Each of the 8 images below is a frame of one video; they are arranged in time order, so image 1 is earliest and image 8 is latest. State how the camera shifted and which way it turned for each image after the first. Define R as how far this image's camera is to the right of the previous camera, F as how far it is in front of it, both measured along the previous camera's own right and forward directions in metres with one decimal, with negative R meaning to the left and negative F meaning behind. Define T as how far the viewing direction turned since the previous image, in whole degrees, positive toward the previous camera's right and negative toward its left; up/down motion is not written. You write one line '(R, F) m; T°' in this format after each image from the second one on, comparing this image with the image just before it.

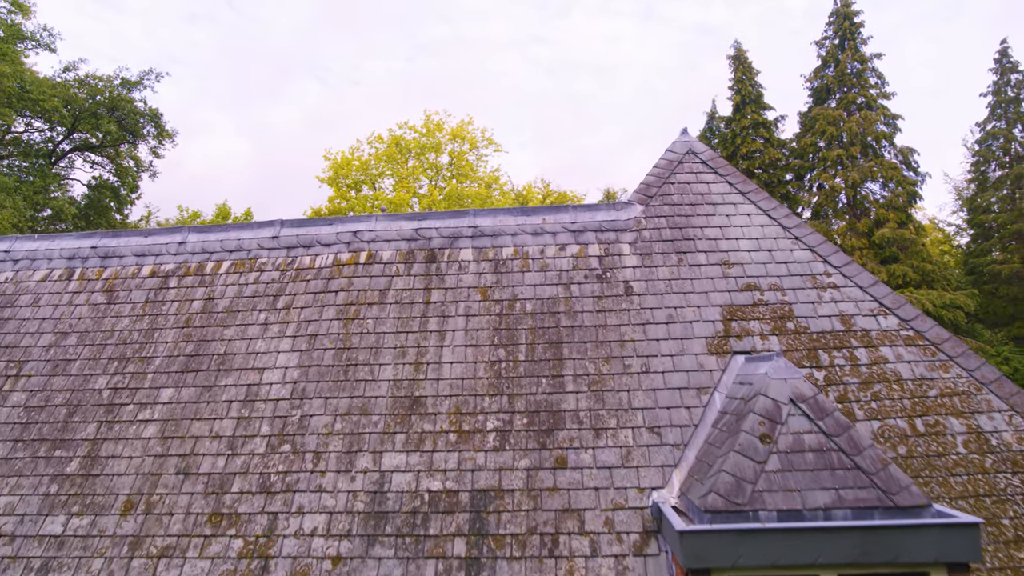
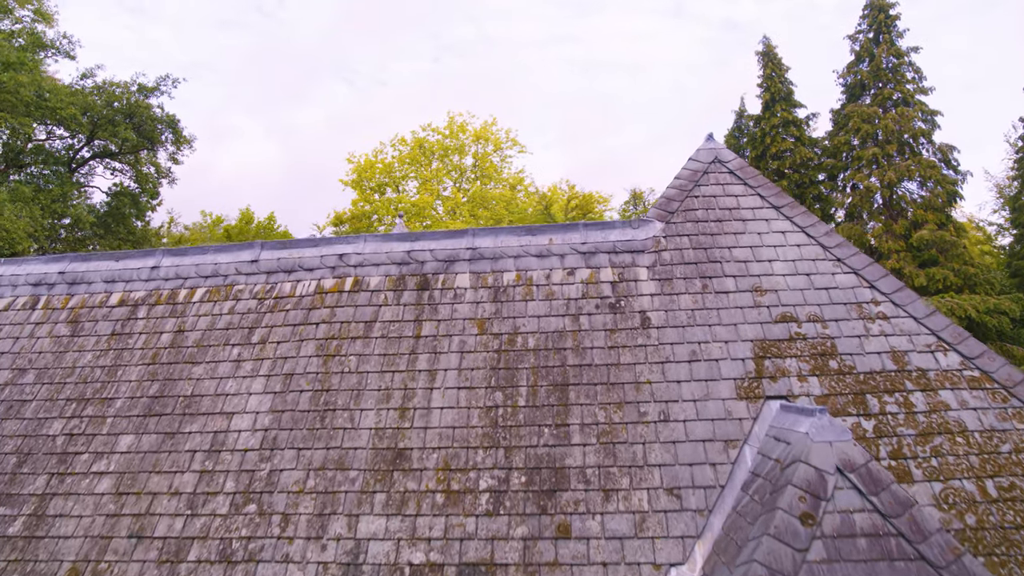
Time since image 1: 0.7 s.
(+0.2, +0.7) m; -2°
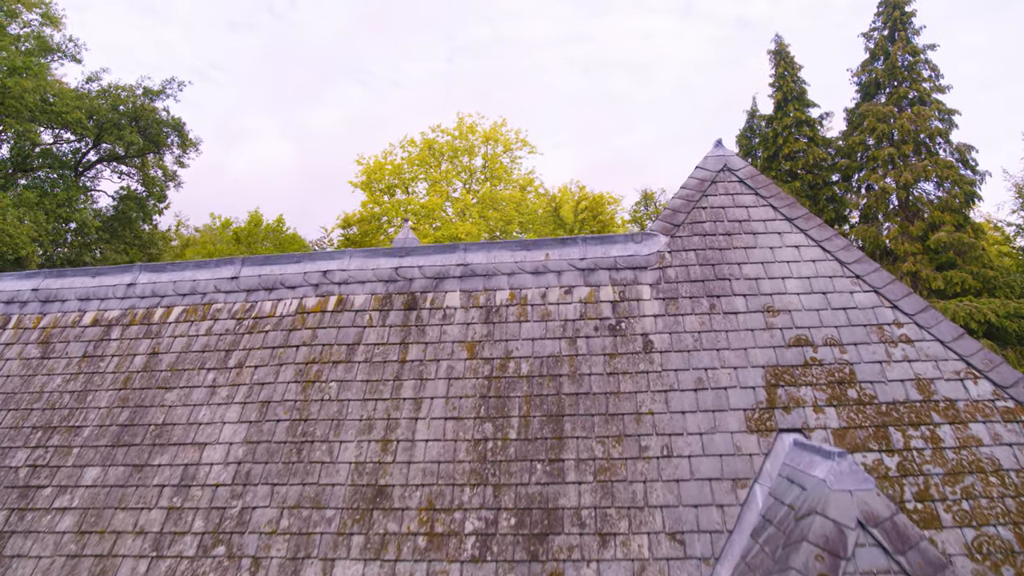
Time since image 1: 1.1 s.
(+0.1, +0.4) m; -1°
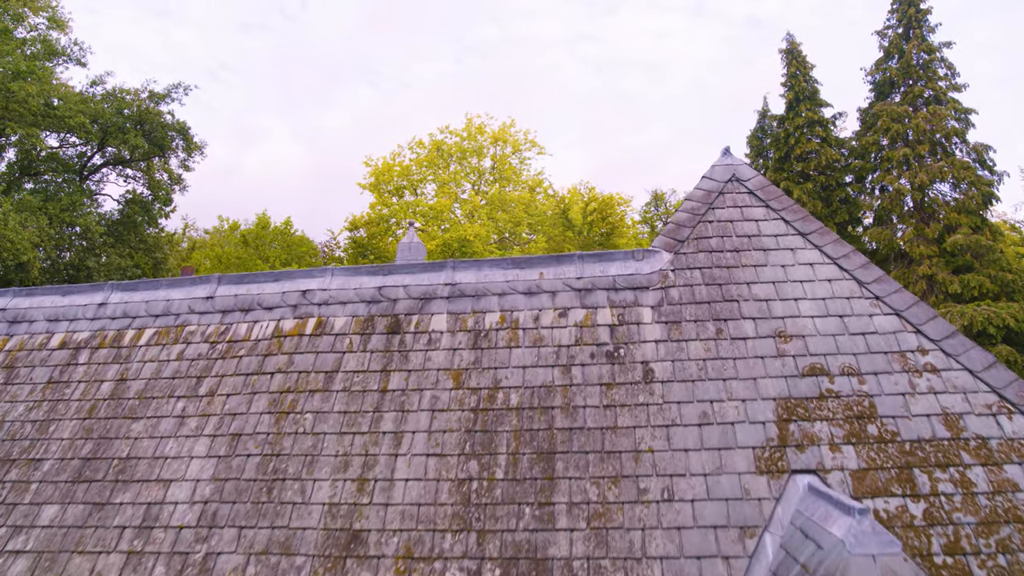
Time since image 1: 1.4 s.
(+0.1, +0.4) m; -1°
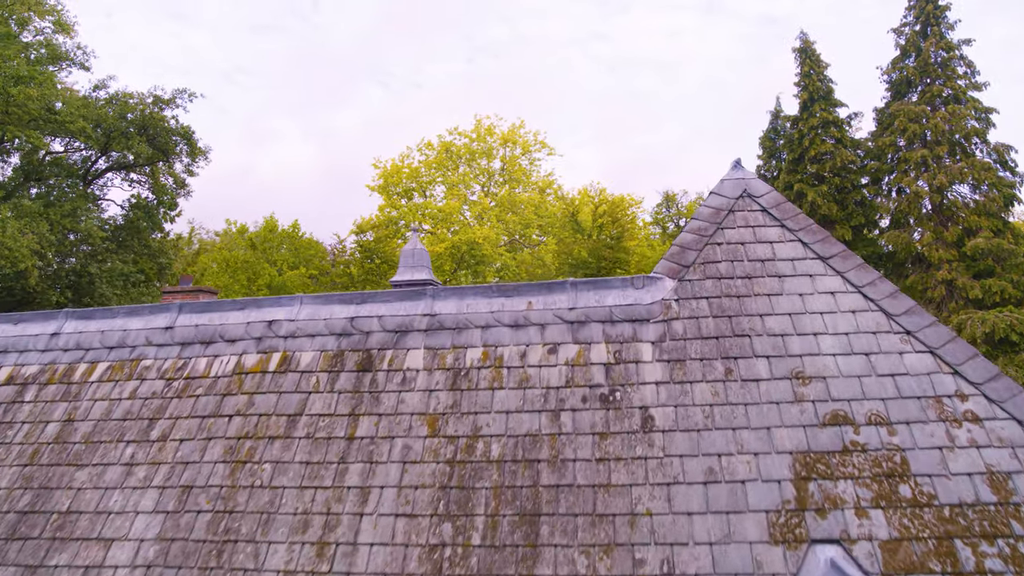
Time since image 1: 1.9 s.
(+0.2, +0.5) m; -1°
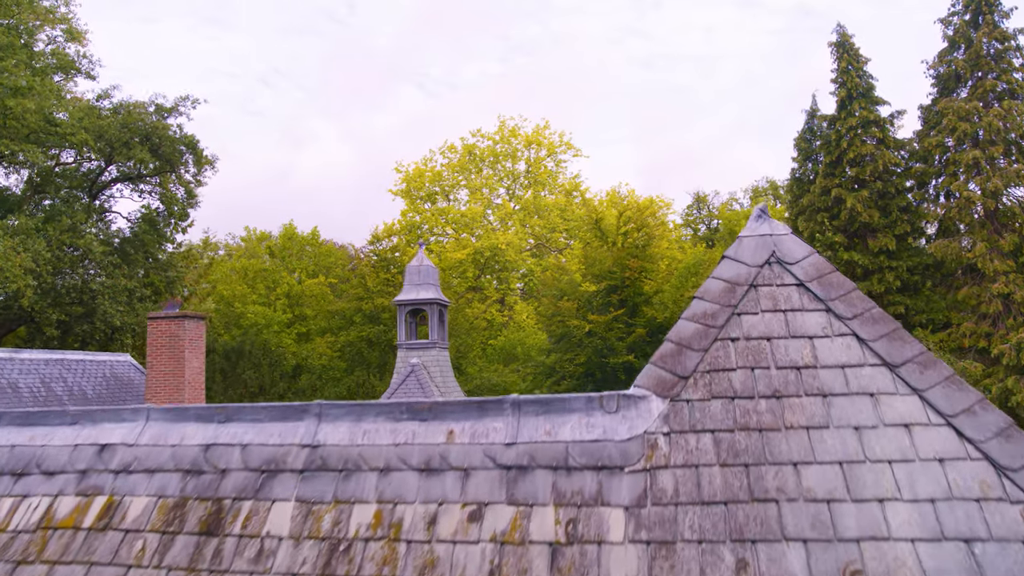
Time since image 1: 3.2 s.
(+0.5, +1.4) m; -2°
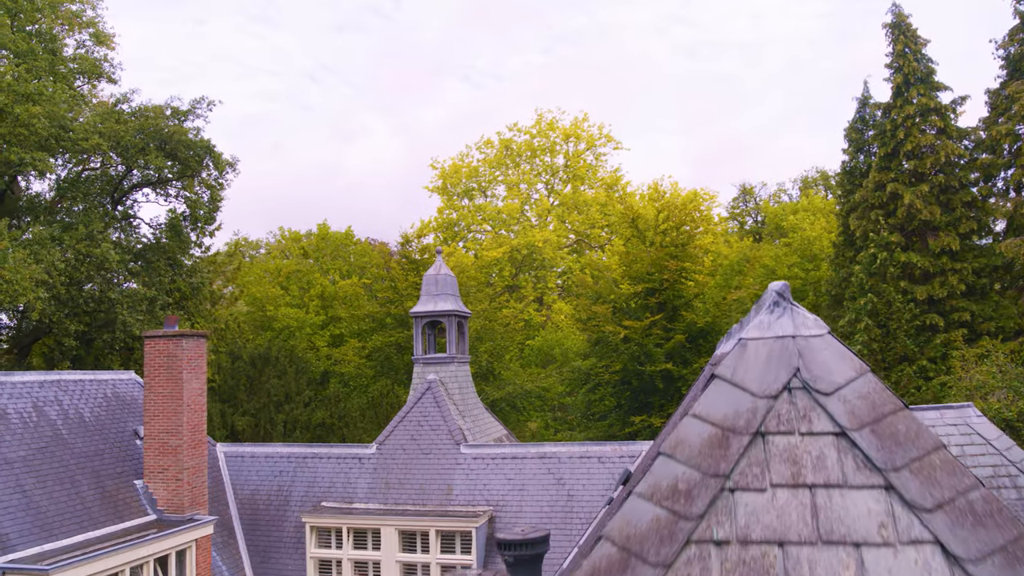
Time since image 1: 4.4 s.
(+0.5, +1.3) m; -3°
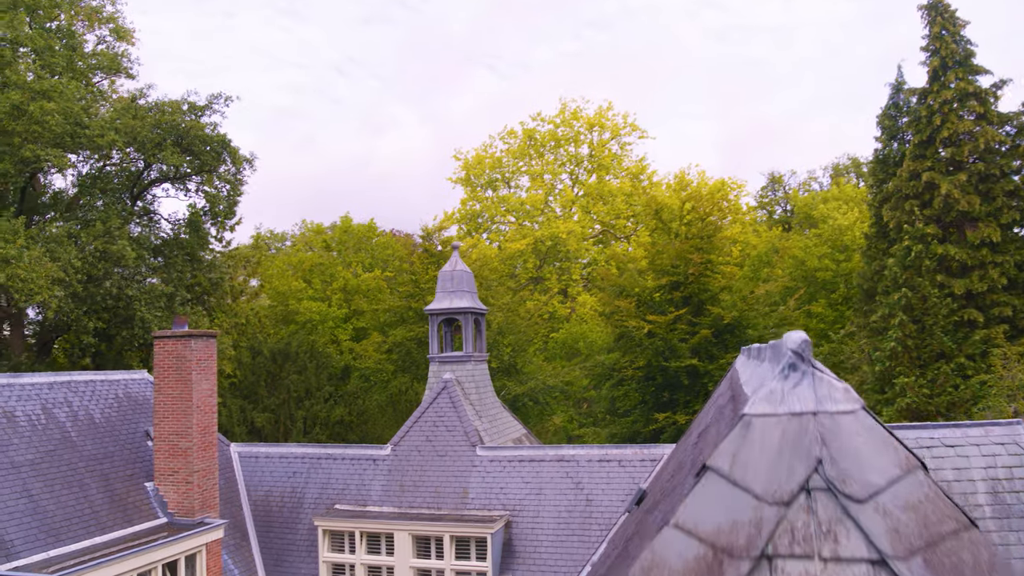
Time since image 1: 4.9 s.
(+0.2, +0.5) m; -2°
